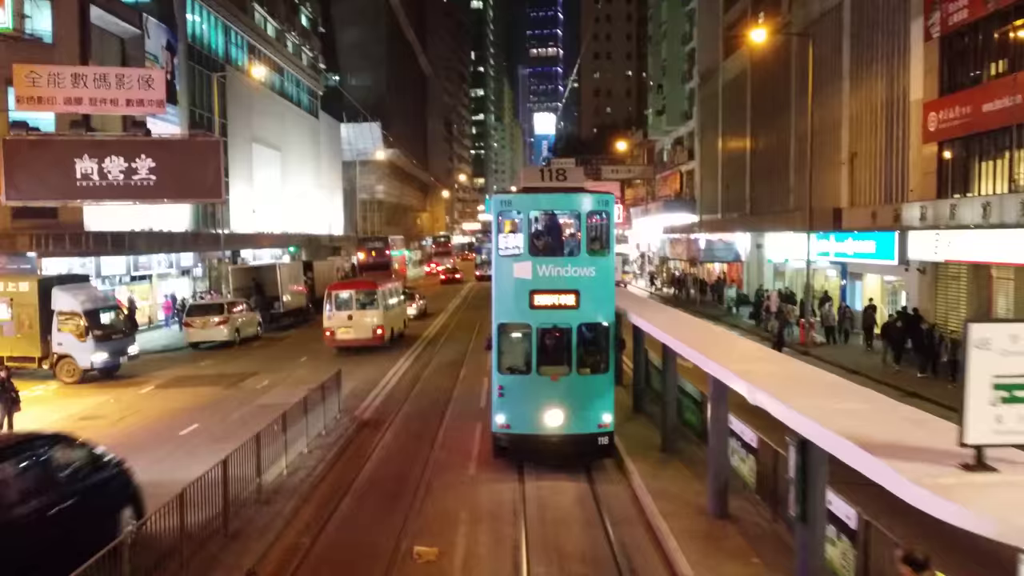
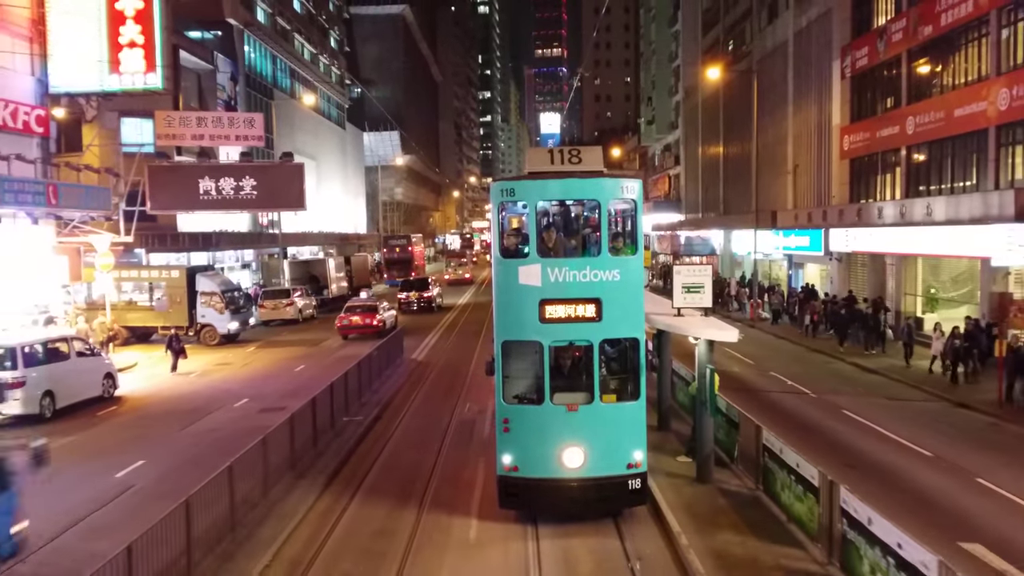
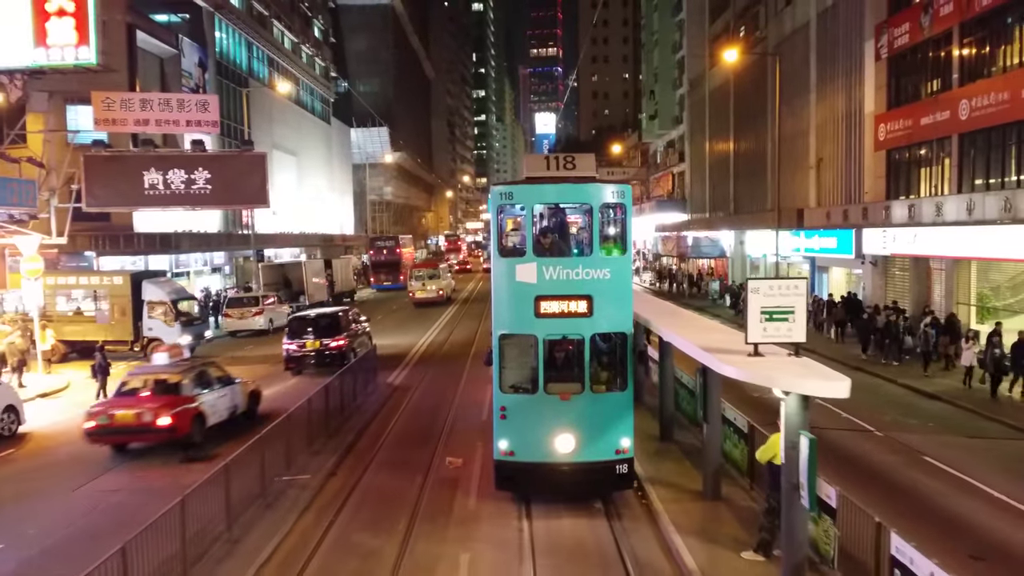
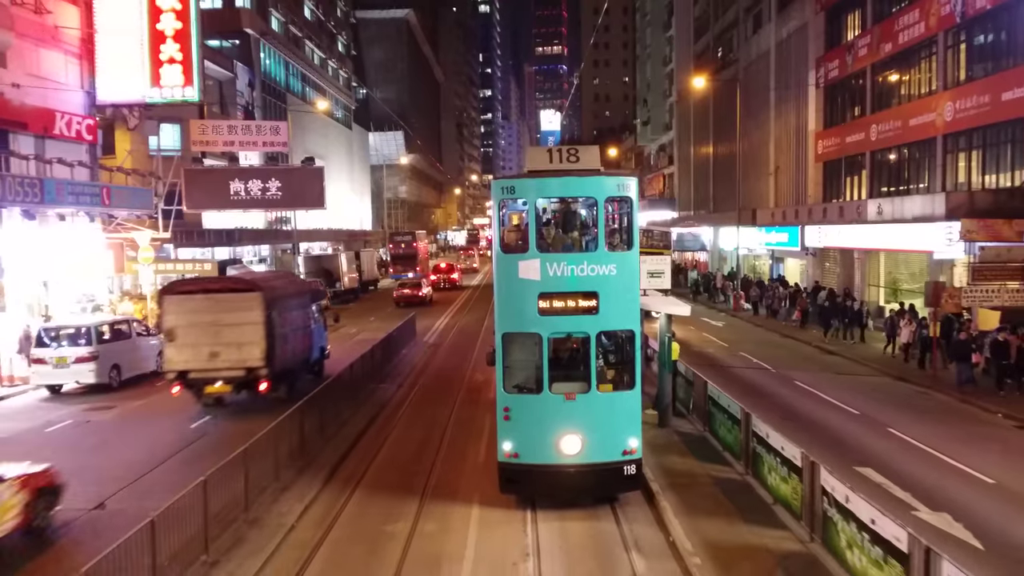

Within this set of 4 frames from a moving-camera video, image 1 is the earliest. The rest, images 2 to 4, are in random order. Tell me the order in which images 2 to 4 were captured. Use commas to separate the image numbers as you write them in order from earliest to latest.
3, 2, 4
